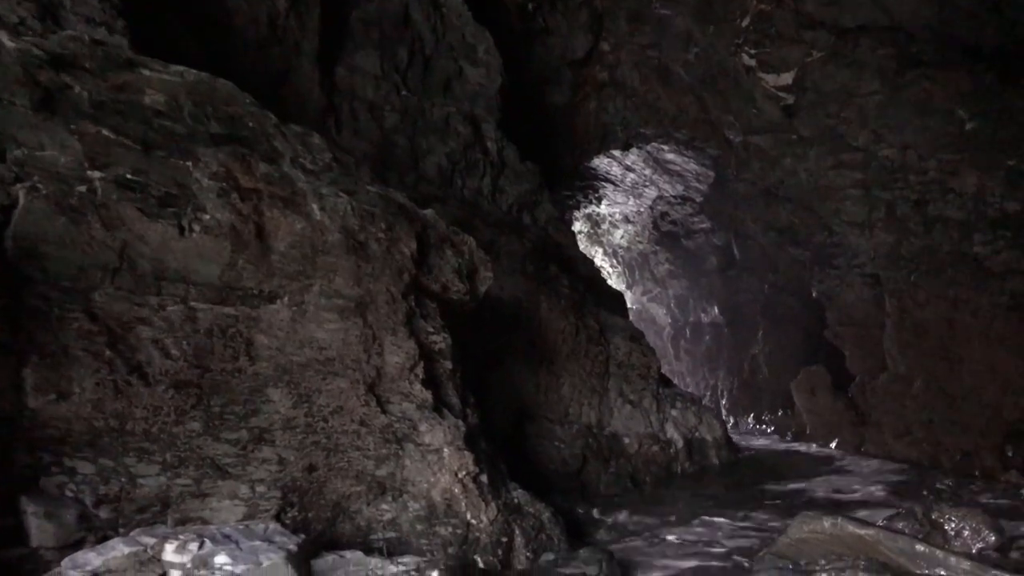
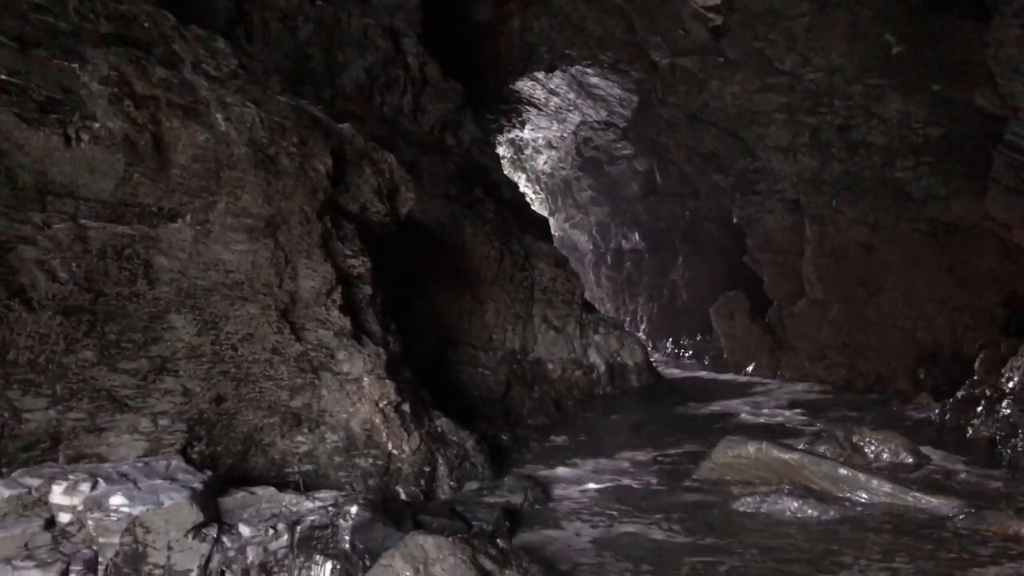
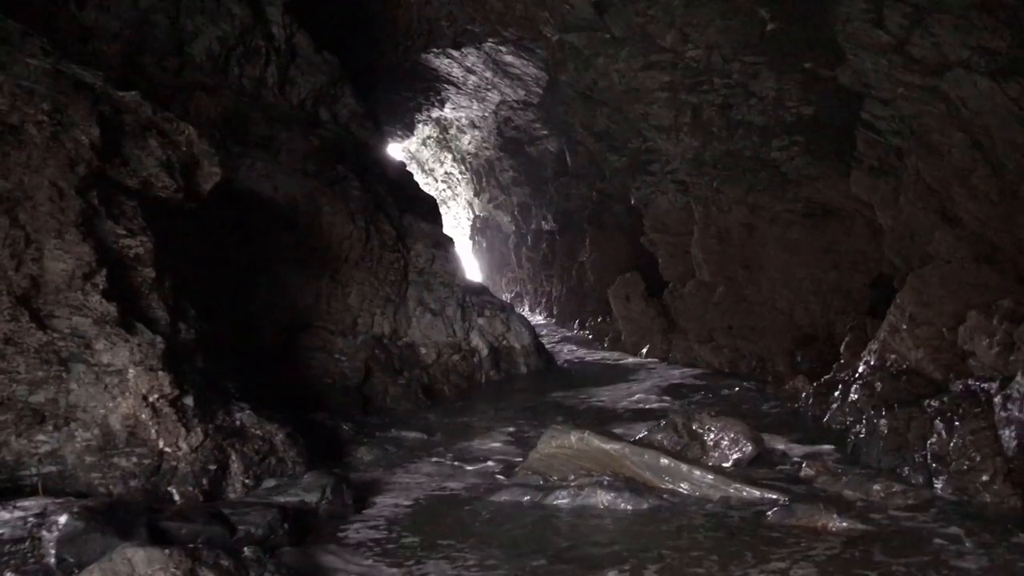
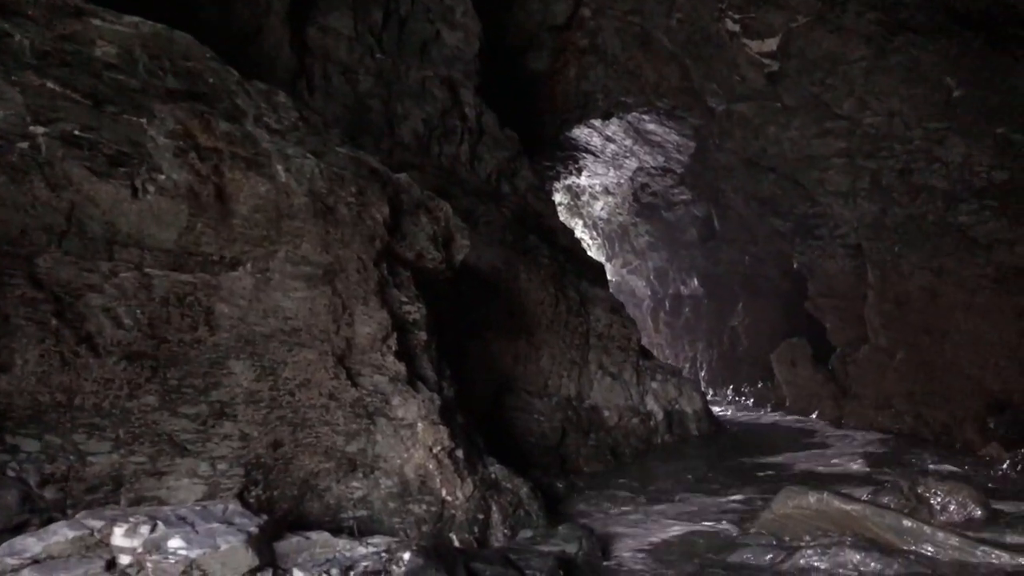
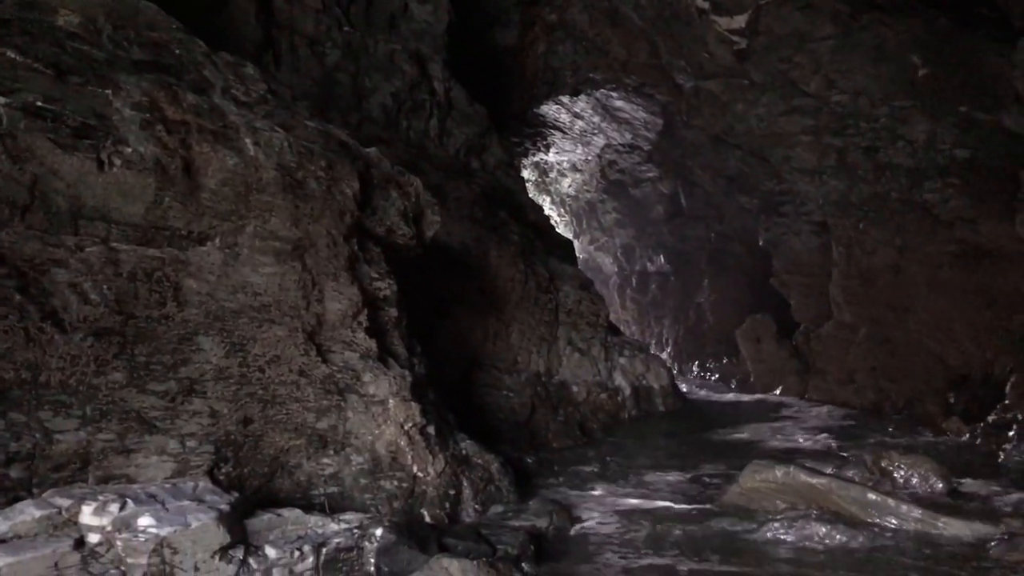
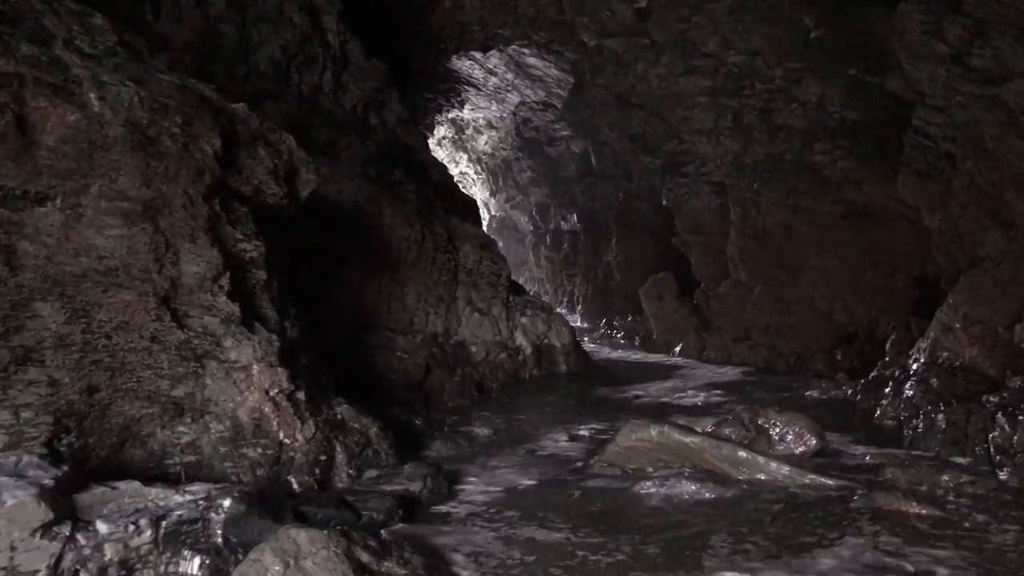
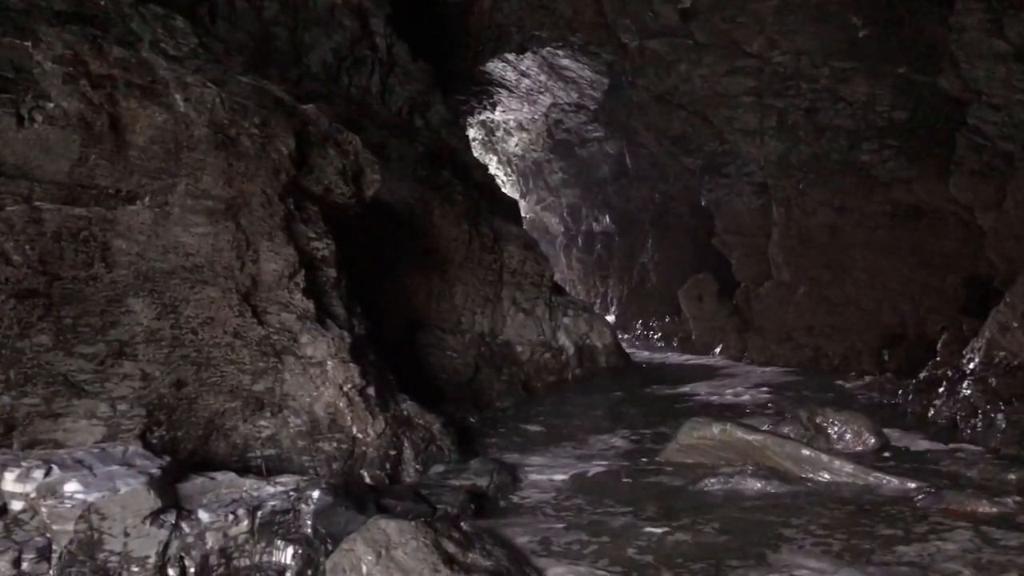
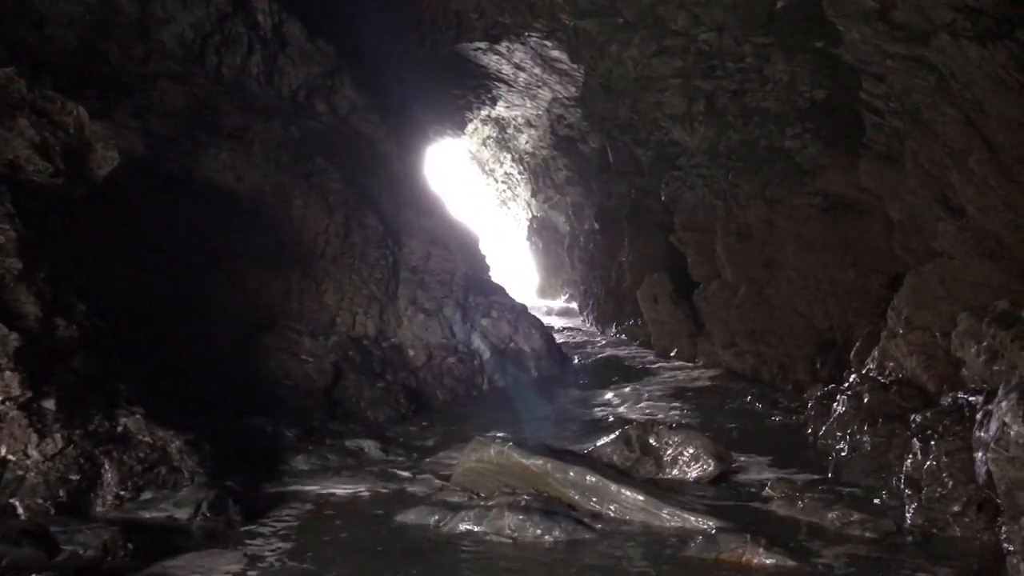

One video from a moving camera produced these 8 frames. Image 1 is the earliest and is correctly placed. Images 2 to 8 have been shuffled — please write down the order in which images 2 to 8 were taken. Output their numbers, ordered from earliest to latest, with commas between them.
4, 5, 2, 7, 6, 3, 8
